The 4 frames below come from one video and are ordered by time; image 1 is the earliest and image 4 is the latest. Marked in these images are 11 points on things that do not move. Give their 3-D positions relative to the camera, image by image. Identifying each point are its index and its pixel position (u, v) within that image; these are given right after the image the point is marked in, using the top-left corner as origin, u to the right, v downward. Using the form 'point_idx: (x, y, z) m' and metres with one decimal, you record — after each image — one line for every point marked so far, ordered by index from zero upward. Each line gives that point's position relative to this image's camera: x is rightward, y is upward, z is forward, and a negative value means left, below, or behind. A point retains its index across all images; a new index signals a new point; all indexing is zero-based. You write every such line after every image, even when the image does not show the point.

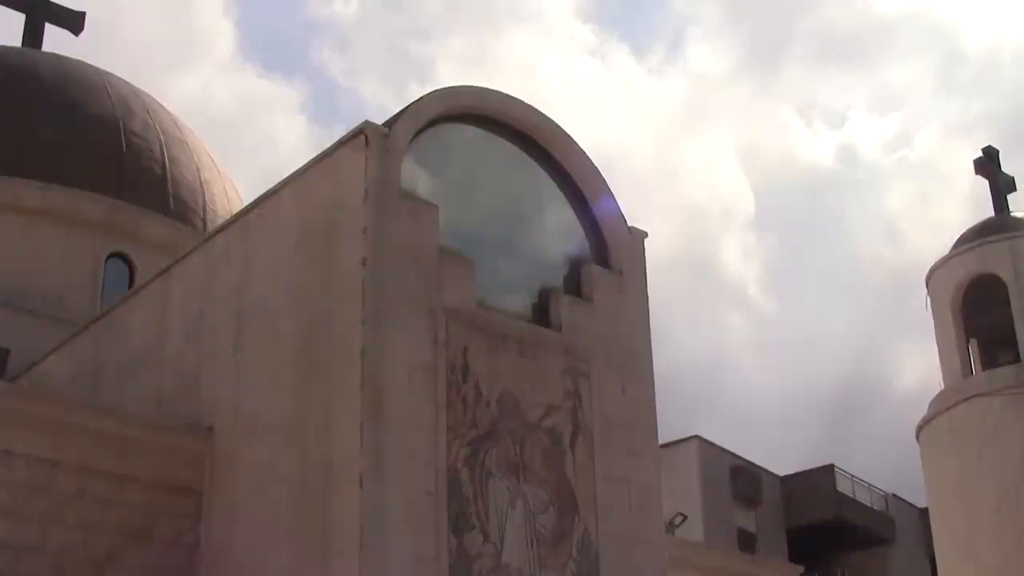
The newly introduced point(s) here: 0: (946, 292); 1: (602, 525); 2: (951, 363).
0: (+6.6, -0.1, +19.8) m
1: (+0.9, -2.3, +12.5) m
2: (+6.5, -1.1, +19.4) m
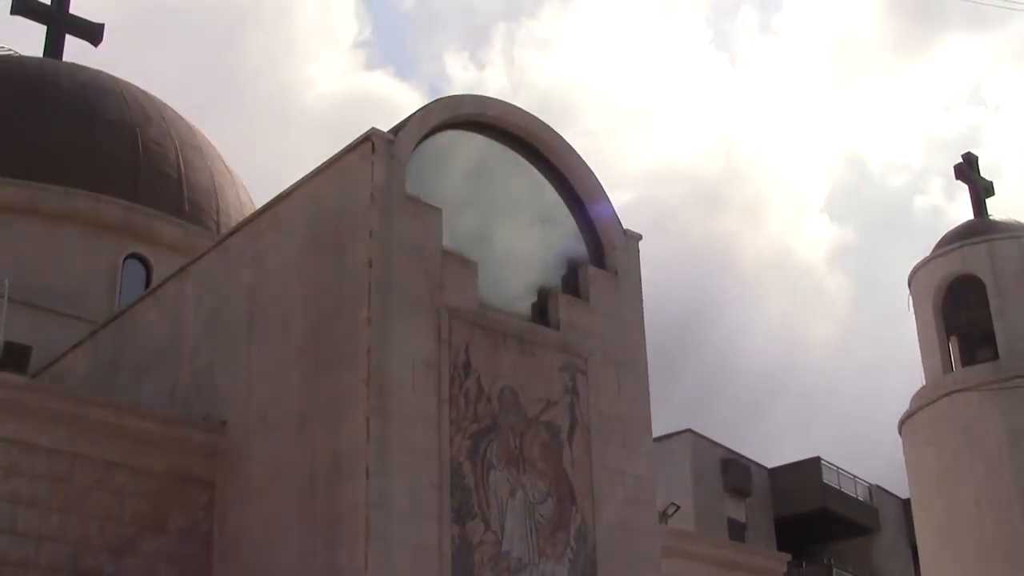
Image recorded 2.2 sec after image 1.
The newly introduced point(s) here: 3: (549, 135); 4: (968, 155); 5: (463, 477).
0: (+6.6, -0.1, +20.4) m
1: (+0.9, -2.3, +13.1) m
2: (+6.5, -1.1, +20.0) m
3: (+0.4, +1.7, +14.5) m
4: (+7.1, +2.1, +20.0) m
5: (-0.5, -1.8, +12.0) m
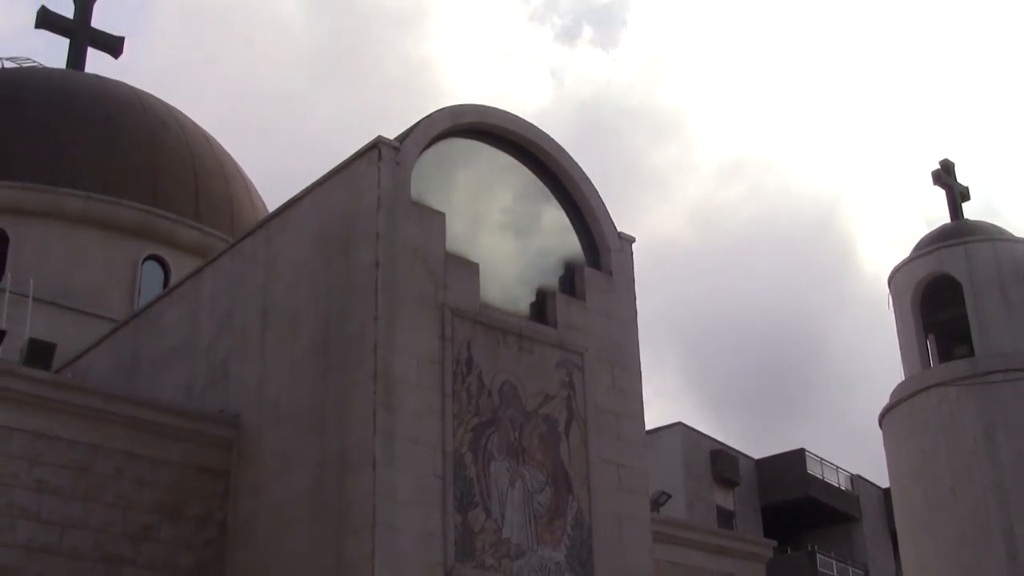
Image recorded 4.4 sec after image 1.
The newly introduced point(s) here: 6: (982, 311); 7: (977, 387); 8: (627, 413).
0: (+6.5, -0.1, +21.2) m
1: (+0.9, -2.3, +13.8) m
2: (+6.5, -1.1, +20.7) m
3: (+0.4, +1.7, +15.2) m
4: (+7.0, +2.1, +20.7) m
5: (-0.5, -1.8, +12.7) m
6: (+7.3, -0.4, +19.9) m
7: (+7.0, -1.5, +19.2) m
8: (+1.3, -1.4, +14.7) m
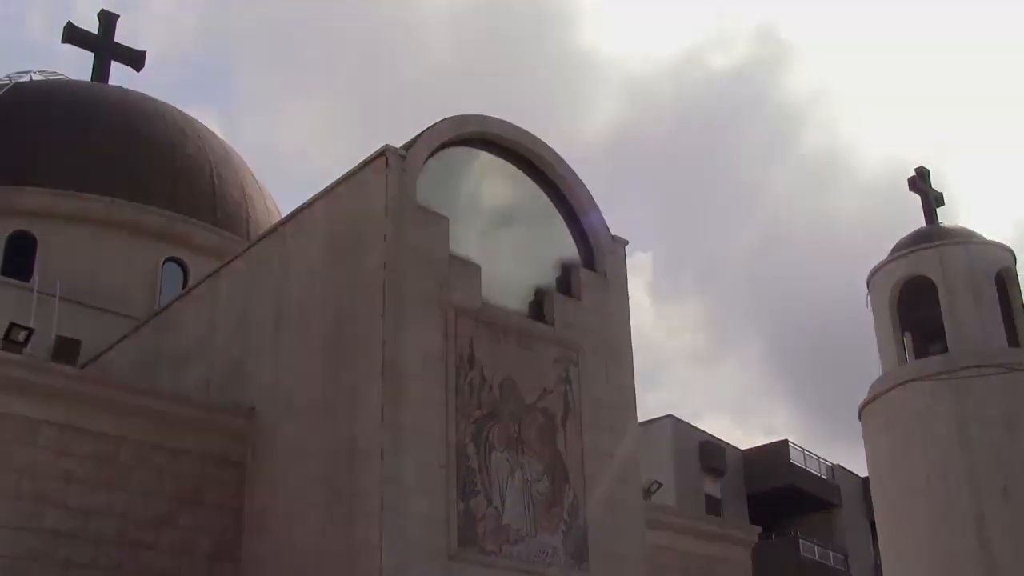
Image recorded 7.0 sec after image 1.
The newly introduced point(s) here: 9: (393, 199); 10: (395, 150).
0: (+6.5, -0.1, +22.1) m
1: (+0.9, -2.3, +14.7) m
2: (+6.4, -1.1, +21.6) m
3: (+0.4, +1.7, +16.1) m
4: (+7.0, +2.1, +21.6) m
5: (-0.4, -1.8, +13.5) m
6: (+7.3, -0.3, +20.8) m
7: (+6.9, -1.5, +20.1) m
8: (+1.3, -1.4, +15.5) m
9: (-1.3, +1.0, +13.9) m
10: (-1.3, +1.5, +14.1) m
